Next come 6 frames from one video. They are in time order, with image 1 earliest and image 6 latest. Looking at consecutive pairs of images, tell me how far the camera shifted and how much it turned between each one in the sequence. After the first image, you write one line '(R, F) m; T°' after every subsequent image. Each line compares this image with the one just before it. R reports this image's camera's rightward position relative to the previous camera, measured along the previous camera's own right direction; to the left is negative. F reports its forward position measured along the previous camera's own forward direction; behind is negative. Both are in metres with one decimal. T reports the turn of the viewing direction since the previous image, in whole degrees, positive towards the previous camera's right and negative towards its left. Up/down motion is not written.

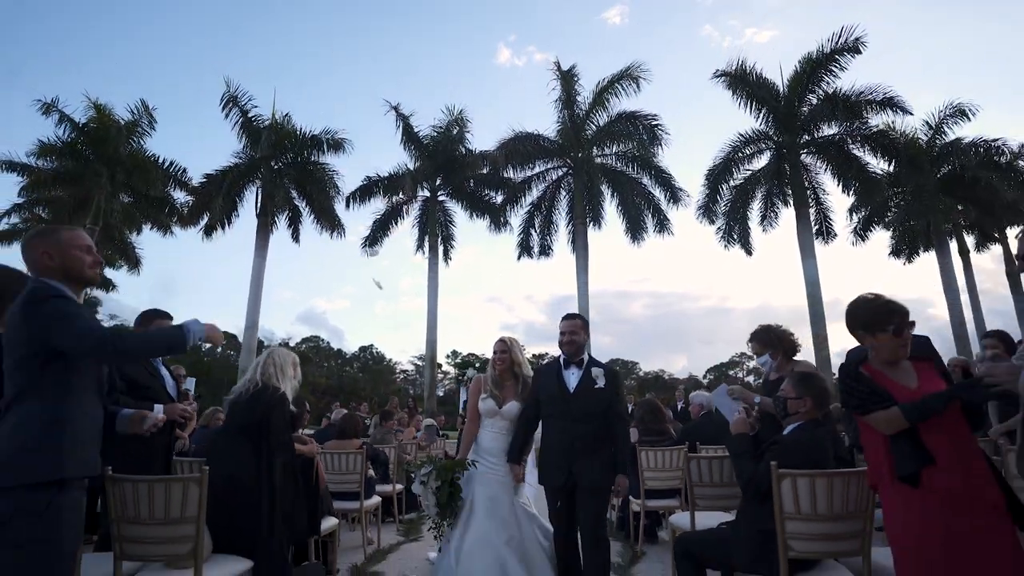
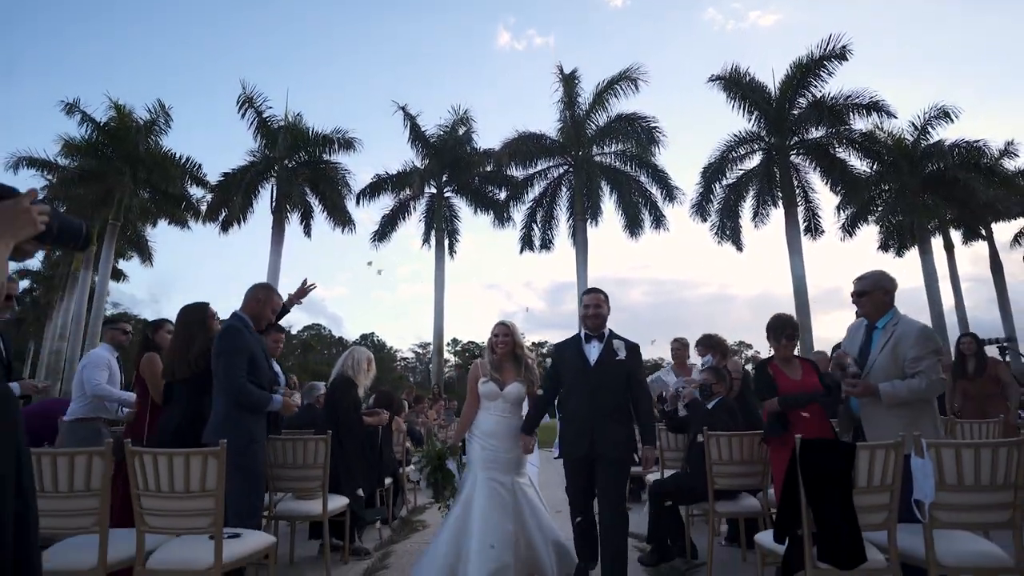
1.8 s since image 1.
(-0.2, -1.8) m; 0°
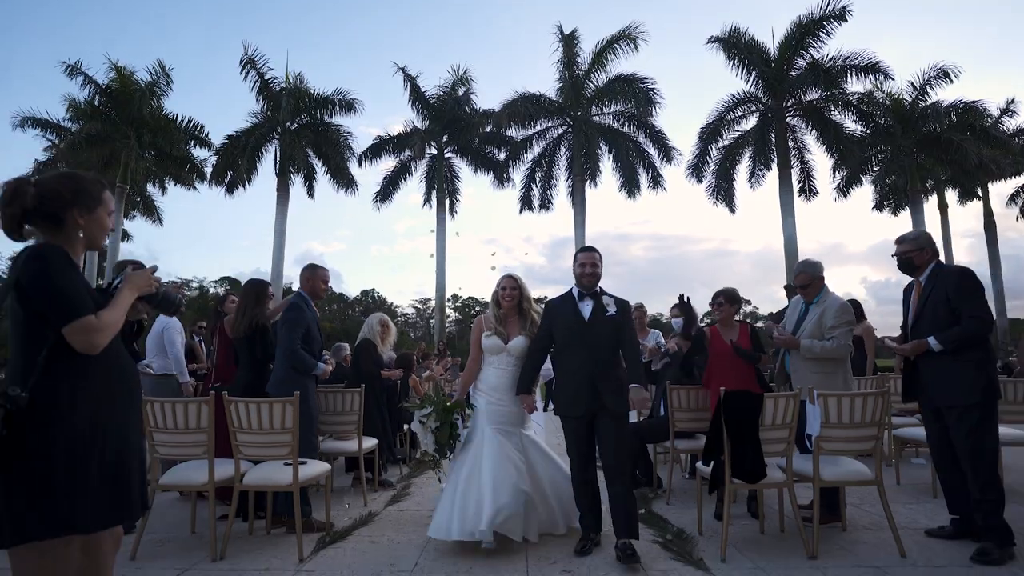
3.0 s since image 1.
(0.0, -1.1) m; 0°
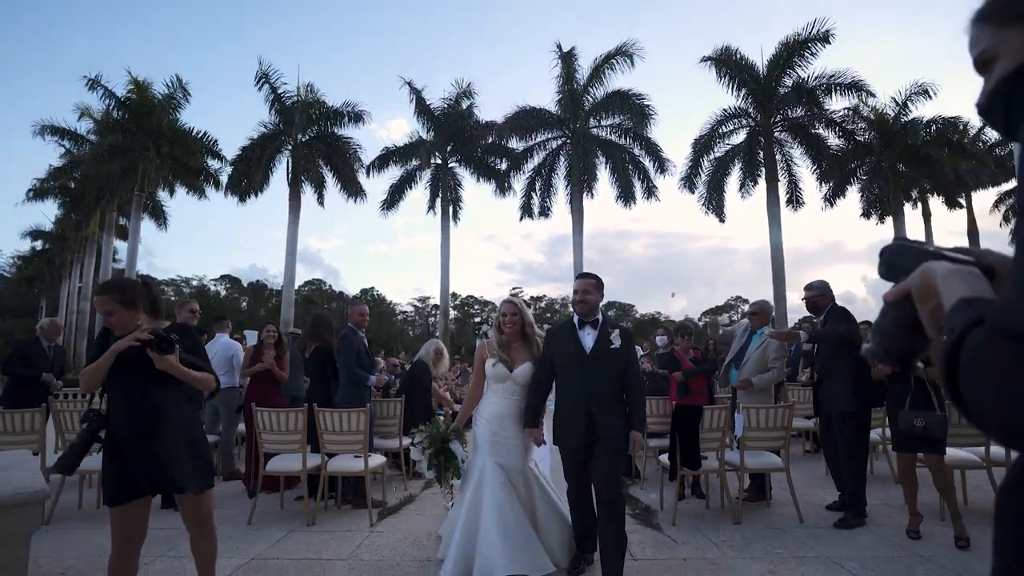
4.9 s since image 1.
(-0.1, -1.8) m; 0°
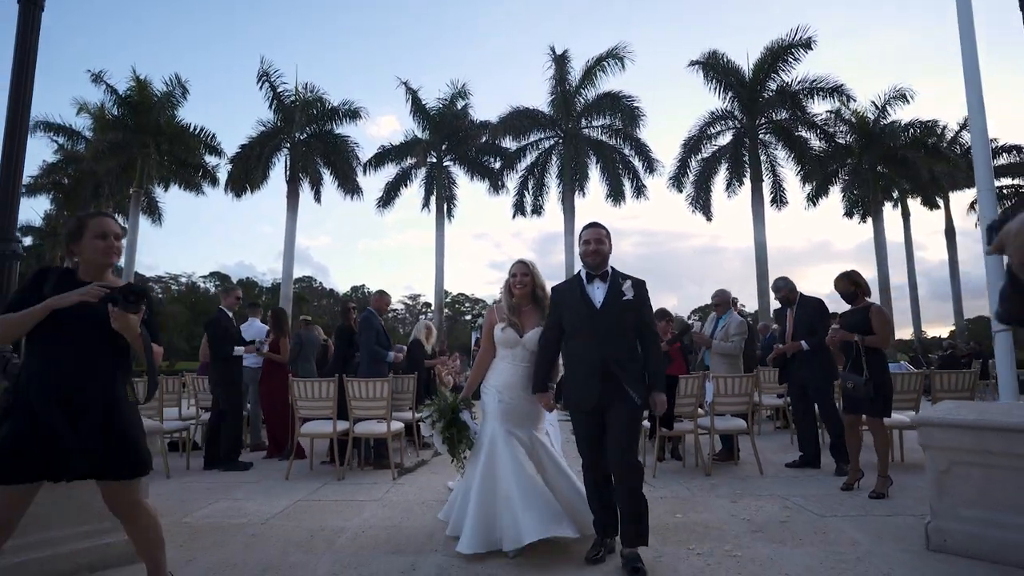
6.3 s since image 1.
(-0.1, -1.0) m; +1°
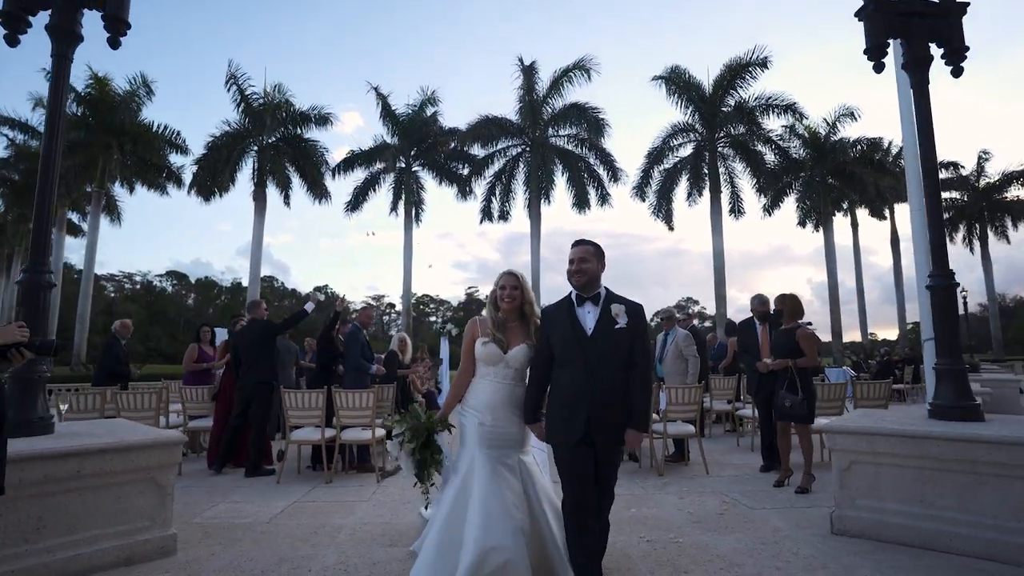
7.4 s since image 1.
(-0.1, -0.8) m; +3°
